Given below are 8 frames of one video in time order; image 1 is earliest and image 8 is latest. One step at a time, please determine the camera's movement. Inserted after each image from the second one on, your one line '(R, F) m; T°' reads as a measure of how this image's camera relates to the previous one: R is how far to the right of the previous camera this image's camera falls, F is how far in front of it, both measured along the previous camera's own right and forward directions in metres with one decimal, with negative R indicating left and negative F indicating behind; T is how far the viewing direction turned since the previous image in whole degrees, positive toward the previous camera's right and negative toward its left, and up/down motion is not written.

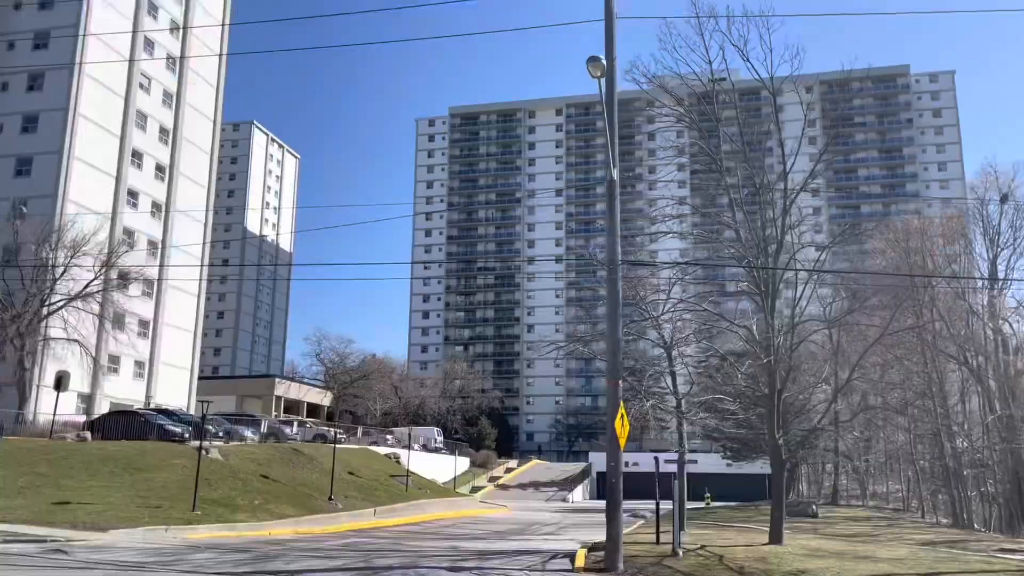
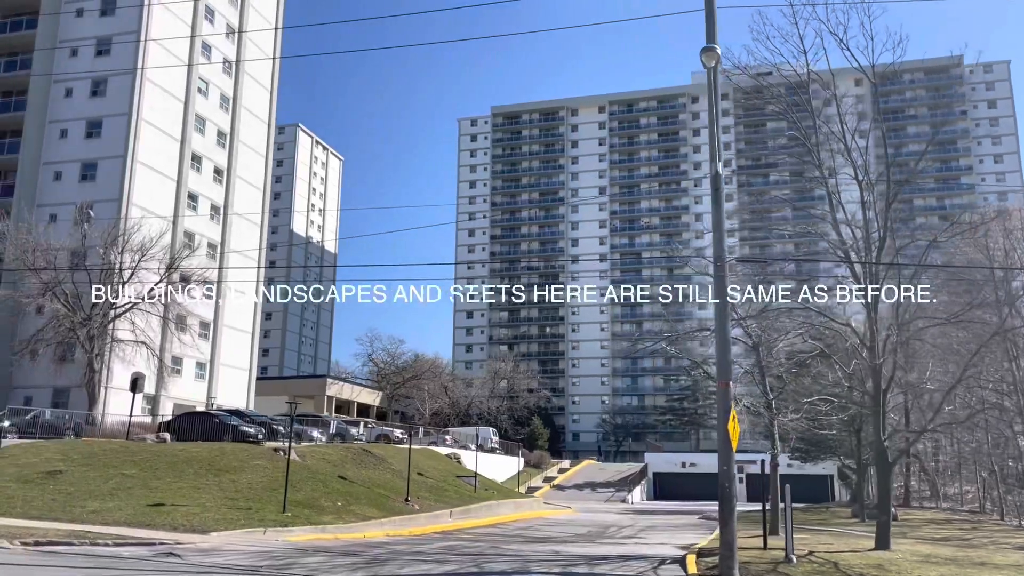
(-1.2, +0.3) m; -2°
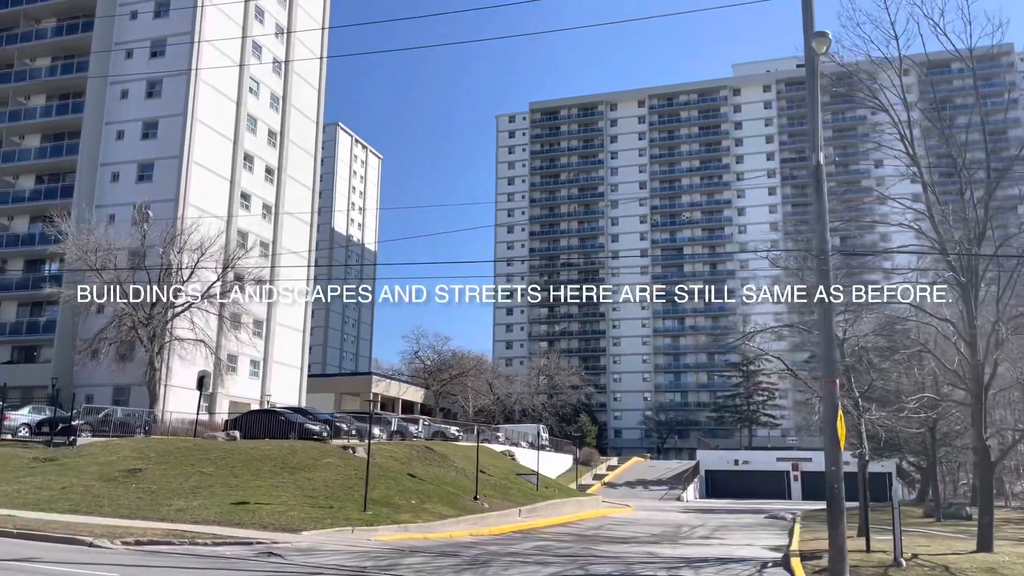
(-1.1, +0.2) m; -2°
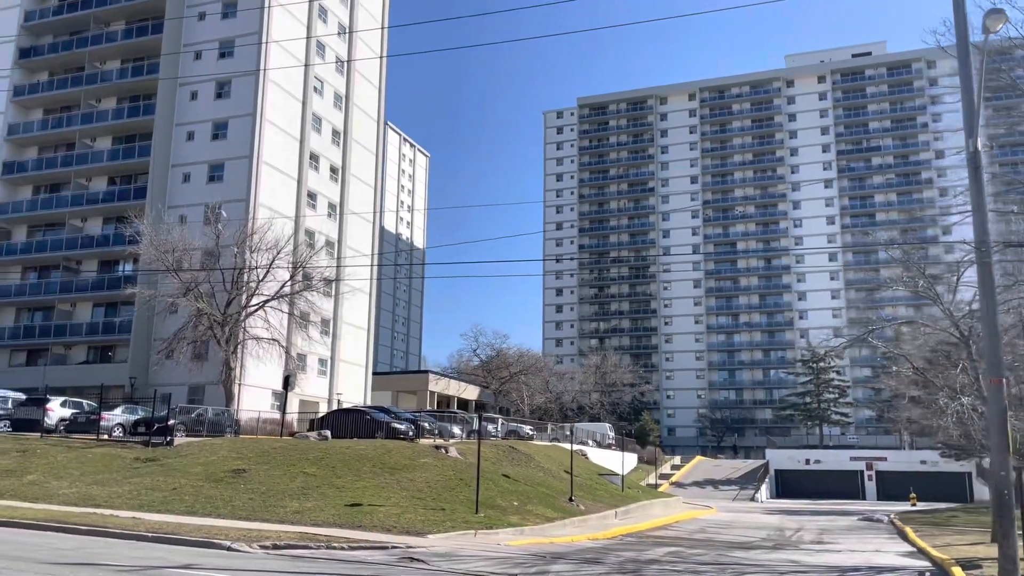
(-1.7, +0.4) m; -3°
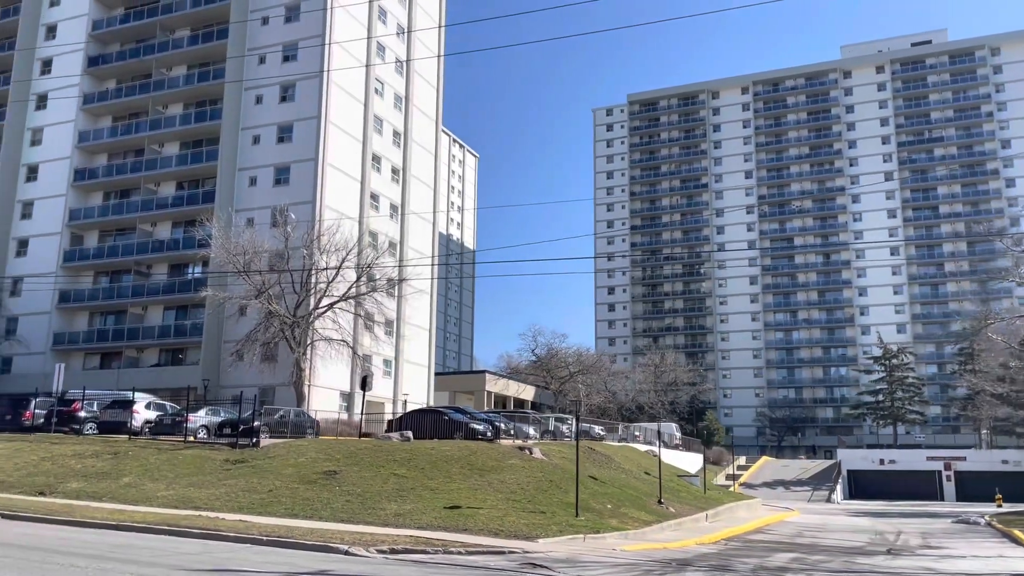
(-1.2, +0.4) m; -3°
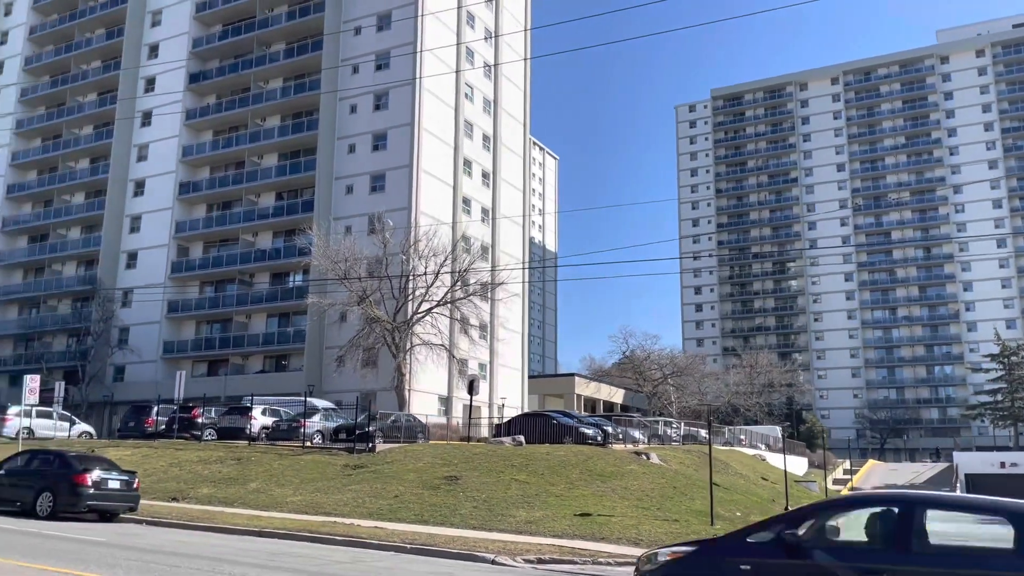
(-1.1, +0.4) m; -5°
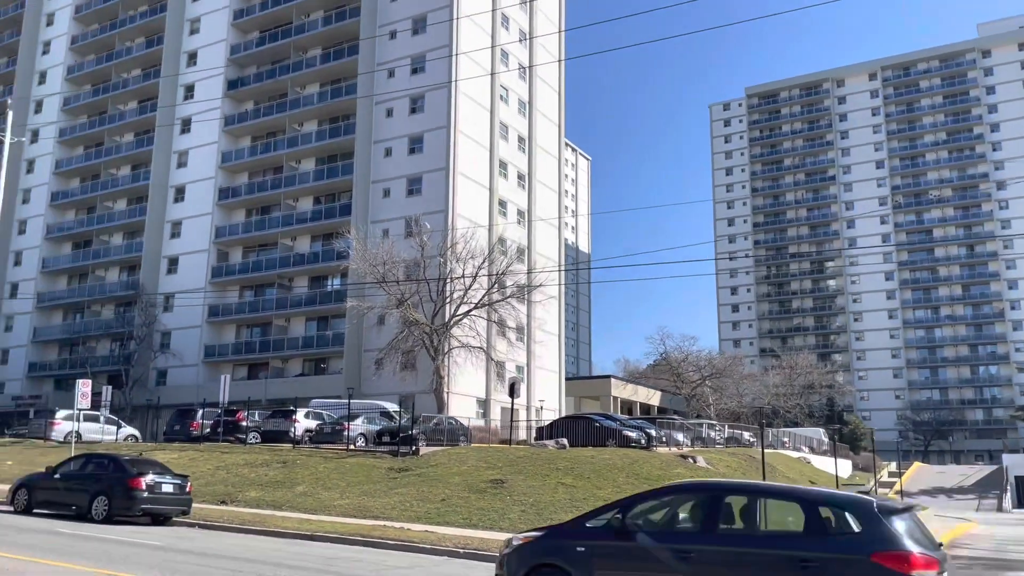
(-0.3, +0.2) m; -2°
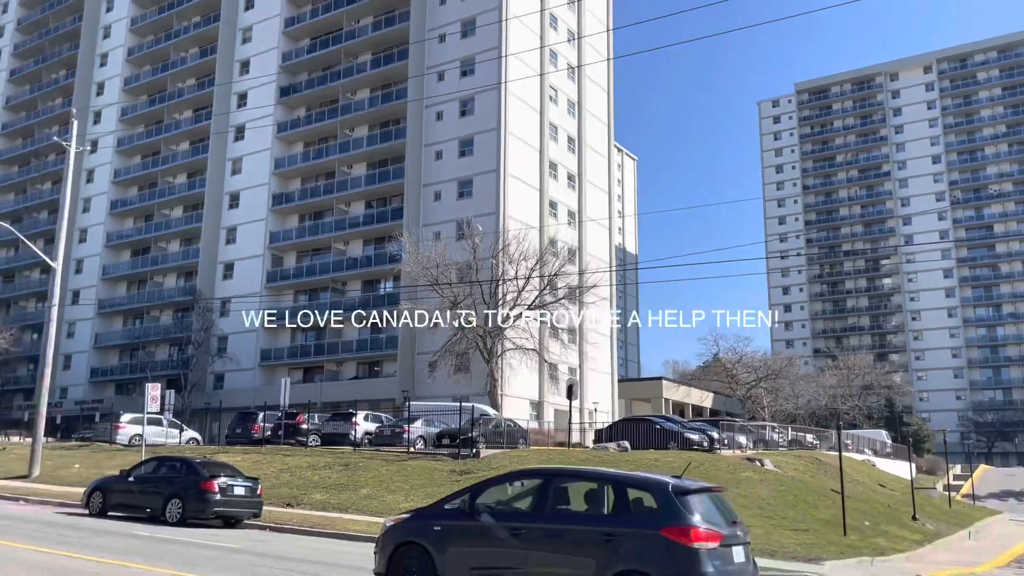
(-0.5, +0.2) m; -3°
